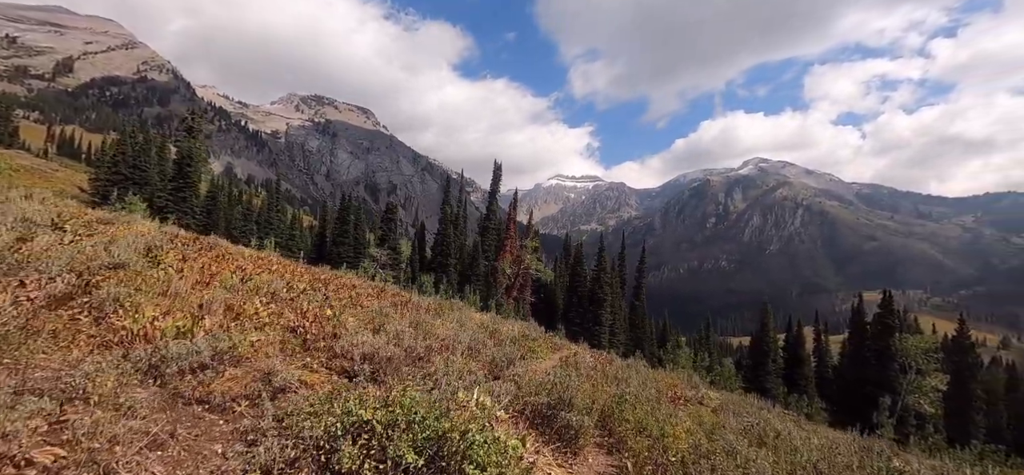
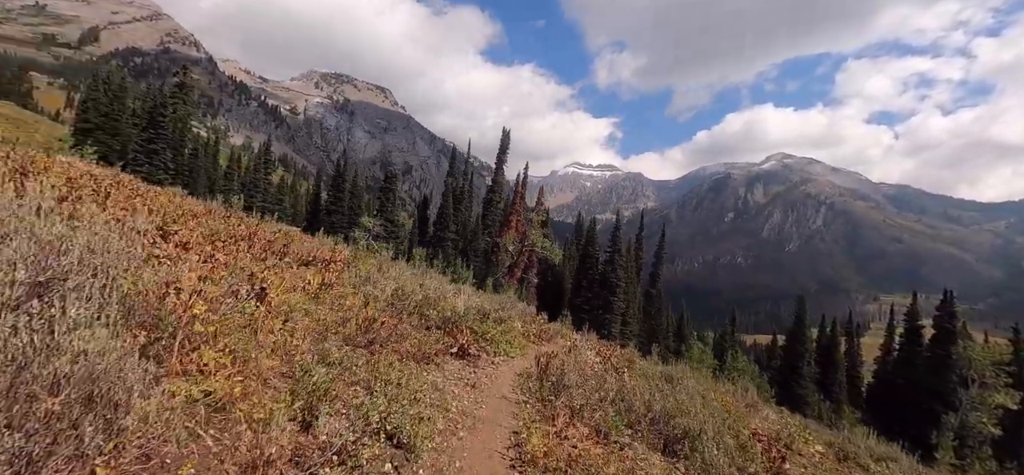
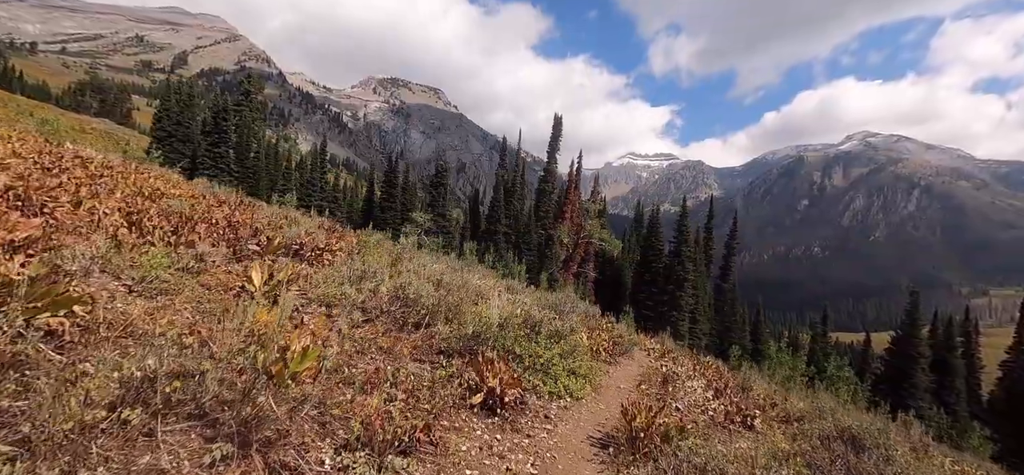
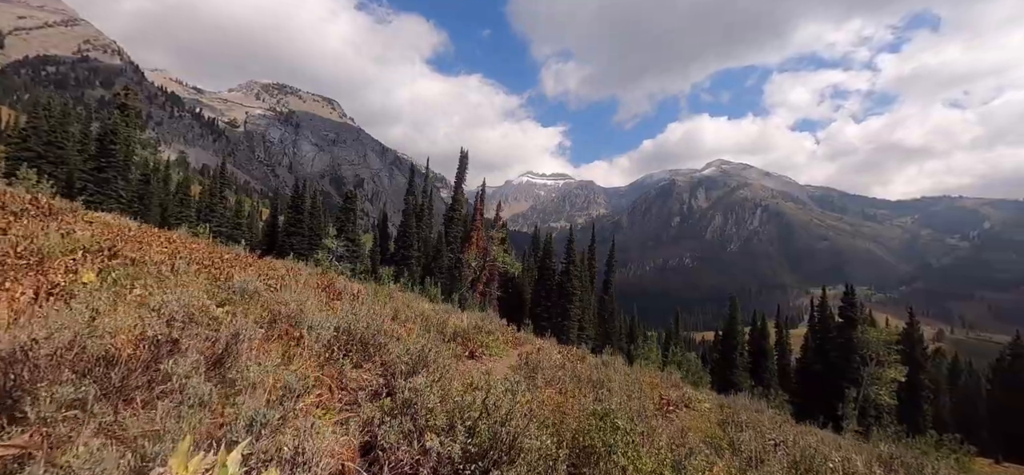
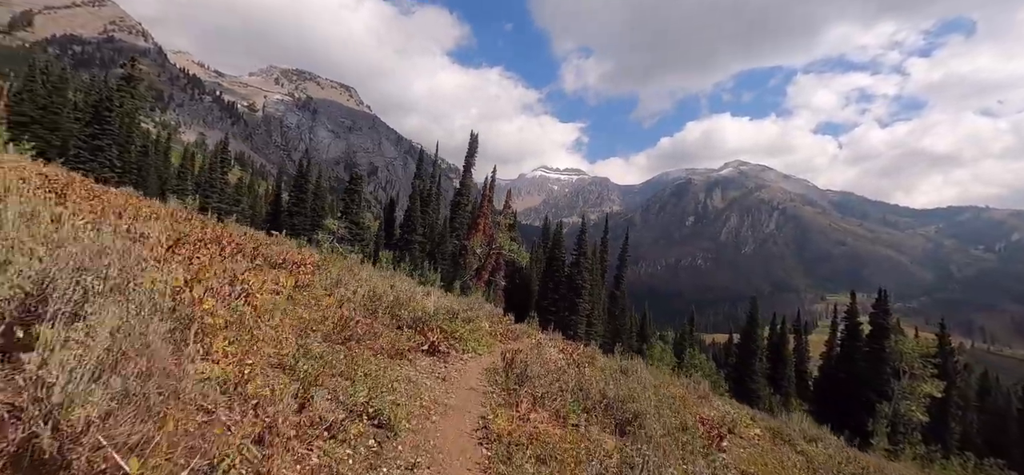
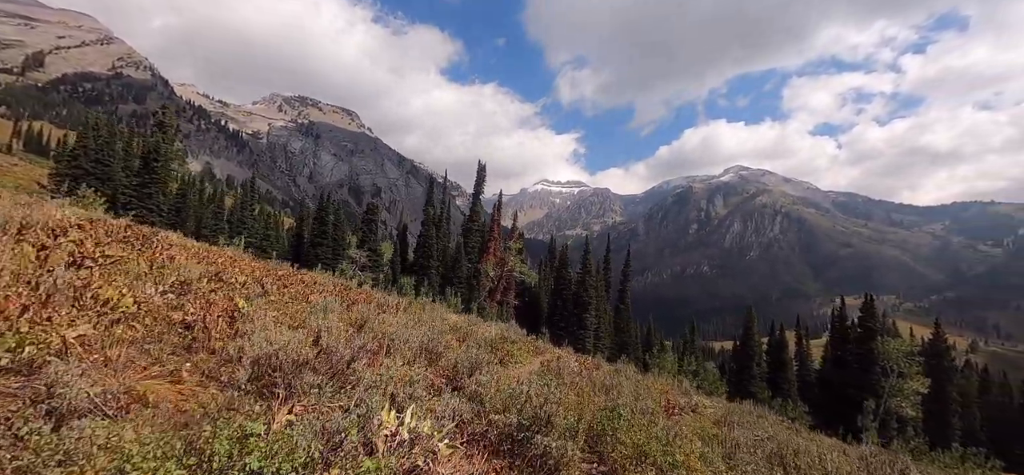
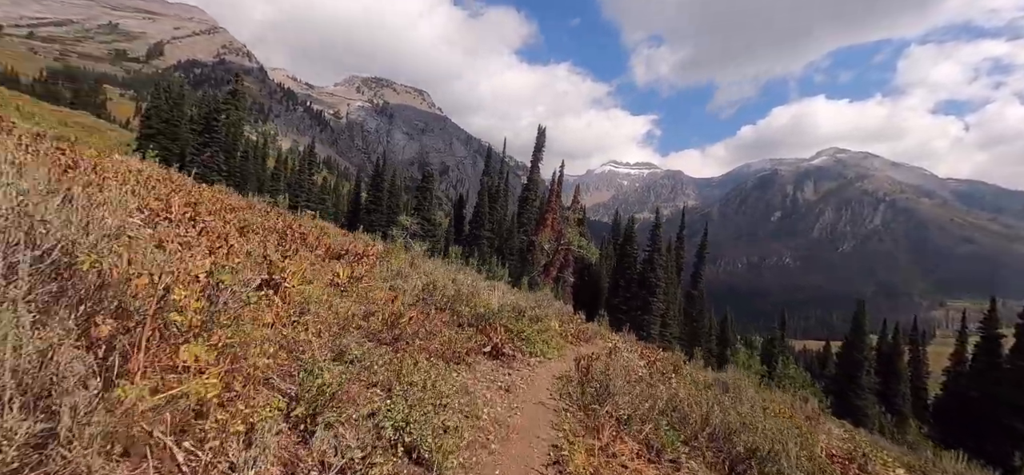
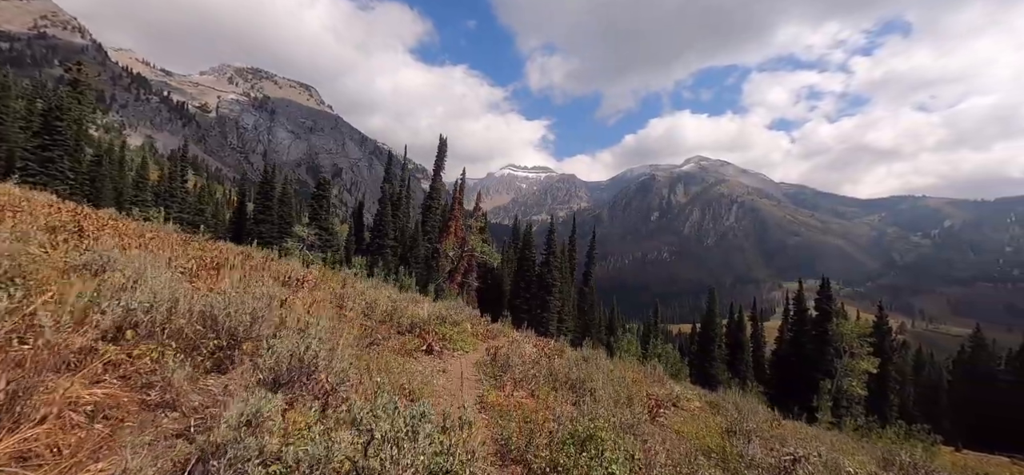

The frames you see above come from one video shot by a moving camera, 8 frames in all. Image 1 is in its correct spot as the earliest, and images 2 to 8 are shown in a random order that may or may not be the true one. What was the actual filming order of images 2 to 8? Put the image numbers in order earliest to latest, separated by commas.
6, 4, 8, 5, 2, 7, 3
